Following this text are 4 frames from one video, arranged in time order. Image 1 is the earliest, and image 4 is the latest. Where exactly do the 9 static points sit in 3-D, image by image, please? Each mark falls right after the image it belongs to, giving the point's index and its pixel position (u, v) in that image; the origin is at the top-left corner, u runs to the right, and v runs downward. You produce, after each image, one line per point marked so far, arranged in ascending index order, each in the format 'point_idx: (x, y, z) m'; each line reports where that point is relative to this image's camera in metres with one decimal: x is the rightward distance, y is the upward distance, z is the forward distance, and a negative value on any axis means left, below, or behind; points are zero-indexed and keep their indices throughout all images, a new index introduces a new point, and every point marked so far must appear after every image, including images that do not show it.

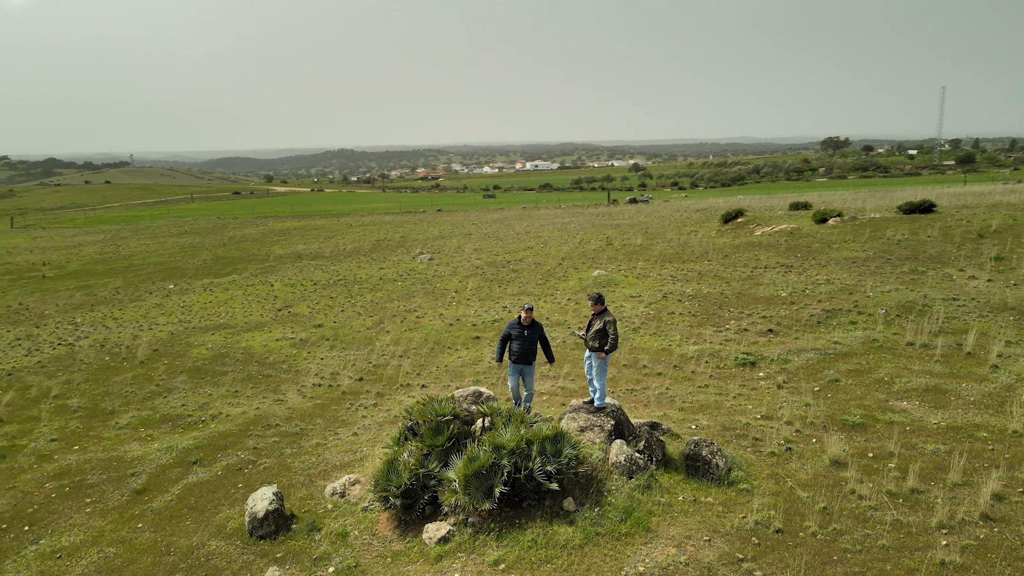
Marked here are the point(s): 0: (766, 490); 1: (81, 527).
0: (+2.8, -2.3, +8.3) m
1: (-5.6, -3.1, +9.5) m
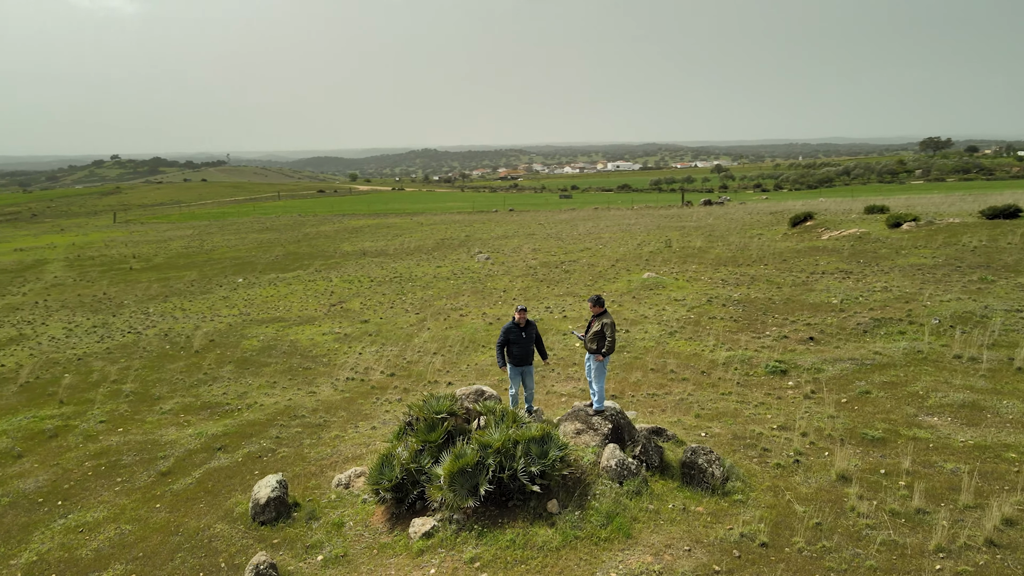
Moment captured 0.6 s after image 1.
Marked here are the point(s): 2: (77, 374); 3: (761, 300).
0: (+2.7, -2.3, +8.0) m
1: (-5.6, -3.0, +10.1) m
2: (-10.6, -2.1, +17.9) m
3: (+6.6, -0.3, +19.4) m
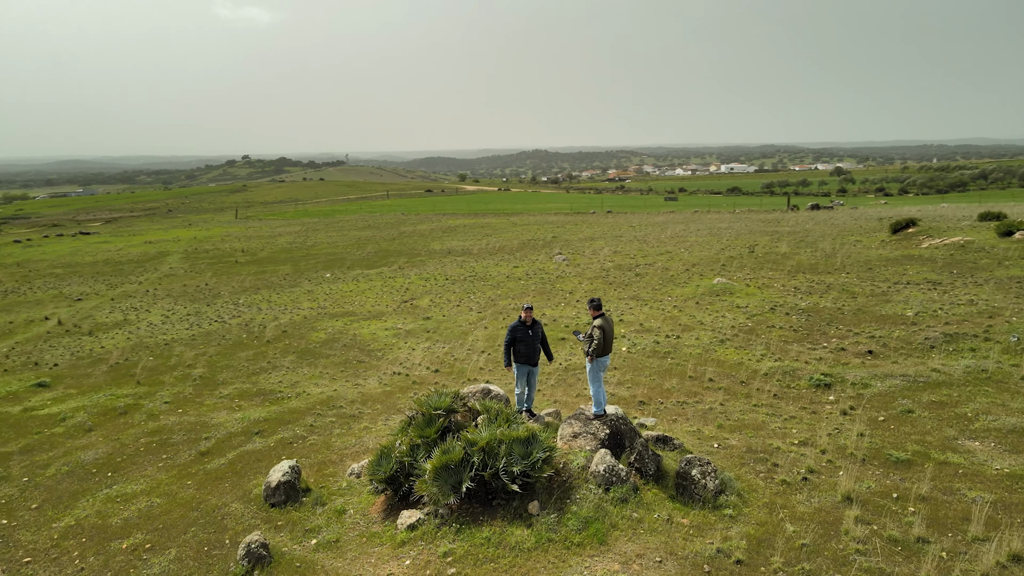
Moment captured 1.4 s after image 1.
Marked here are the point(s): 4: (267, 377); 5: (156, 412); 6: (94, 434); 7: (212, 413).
0: (+2.5, -2.4, +7.7) m
1: (-5.4, -2.8, +10.9) m
2: (-9.3, -1.8, +19.4) m
3: (+8.0, -0.5, +18.4) m
4: (-5.5, -2.0, +16.4) m
5: (-6.9, -2.4, +14.2) m
6: (-7.6, -2.6, +13.3) m
7: (-5.7, -2.4, +13.8) m
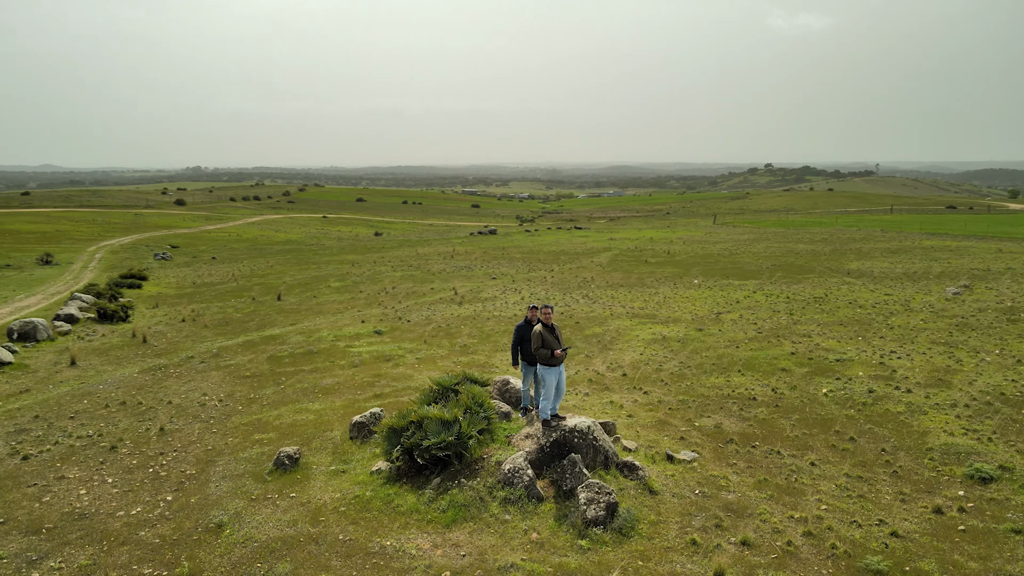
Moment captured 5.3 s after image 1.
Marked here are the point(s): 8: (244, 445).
0: (+0.8, -2.6, +7.1) m
1: (-3.6, -2.2, +14.4) m
2: (-1.5, -1.2, +23.5) m
3: (+11.8, -1.9, +12.3) m
4: (-0.2, -1.7, +18.9) m
5: (-2.7, -1.8, +17.9) m
6: (-3.9, -1.9, +17.6) m
7: (-2.0, -1.9, +16.9) m
8: (-4.3, -2.6, +11.9) m
